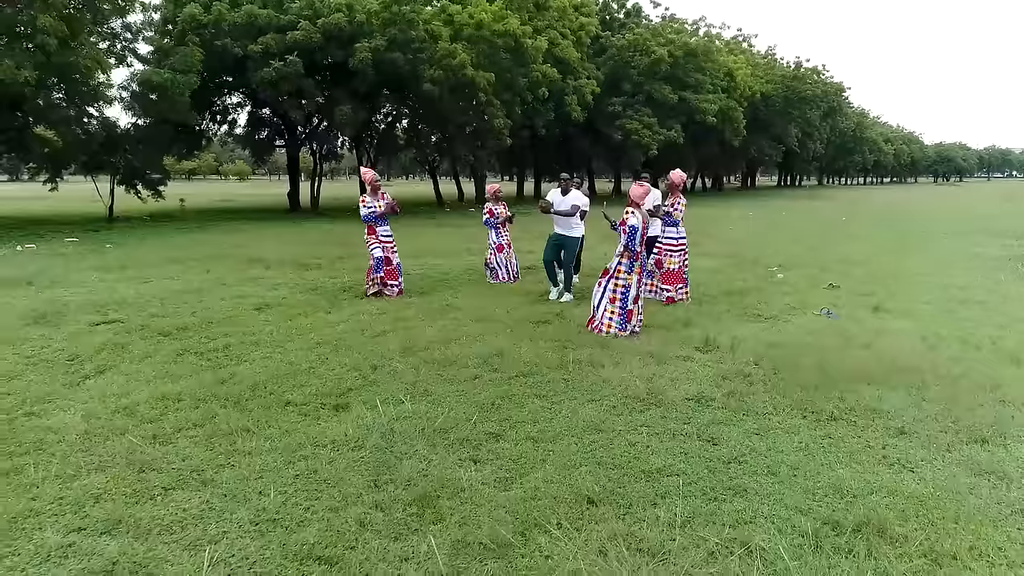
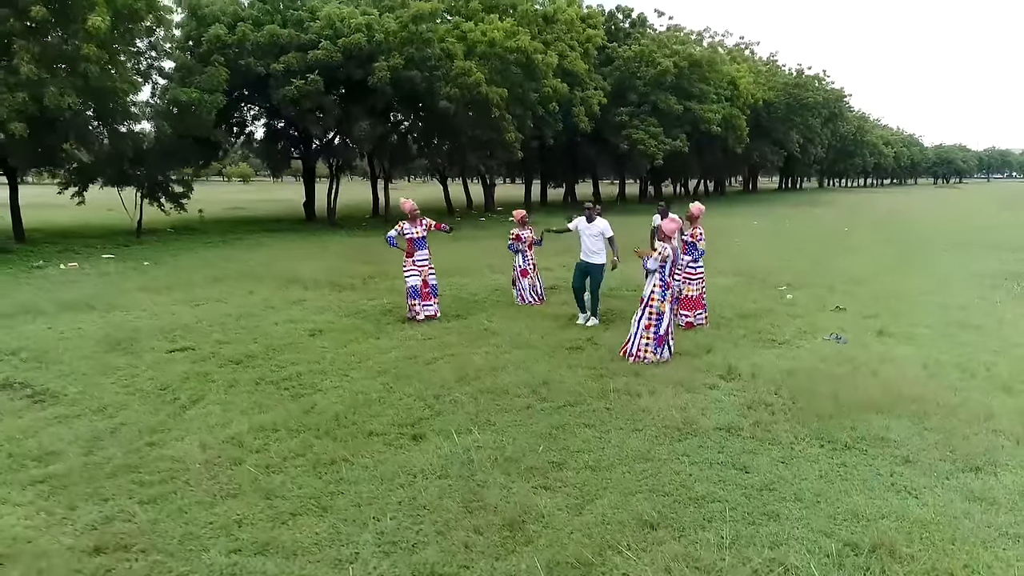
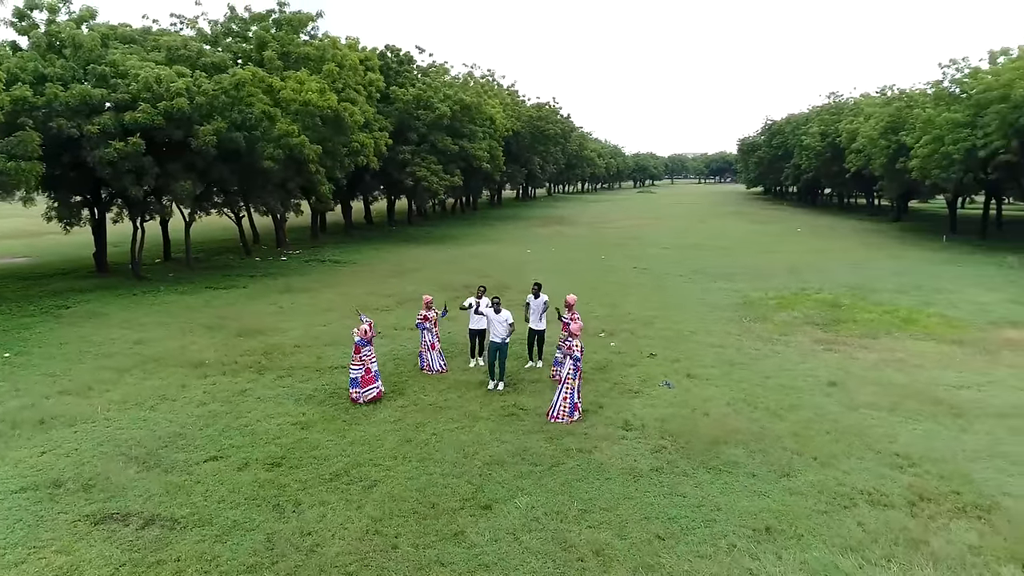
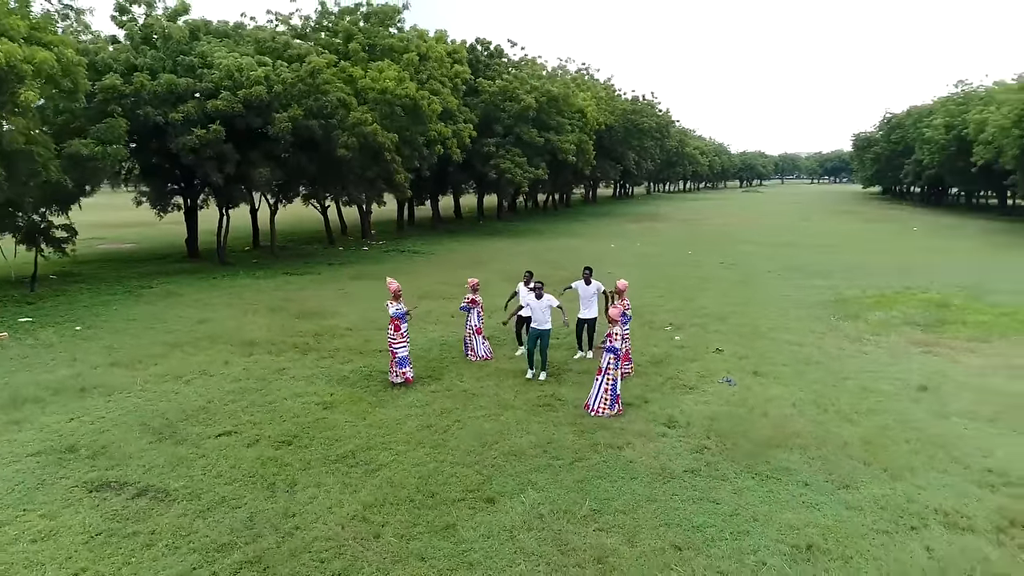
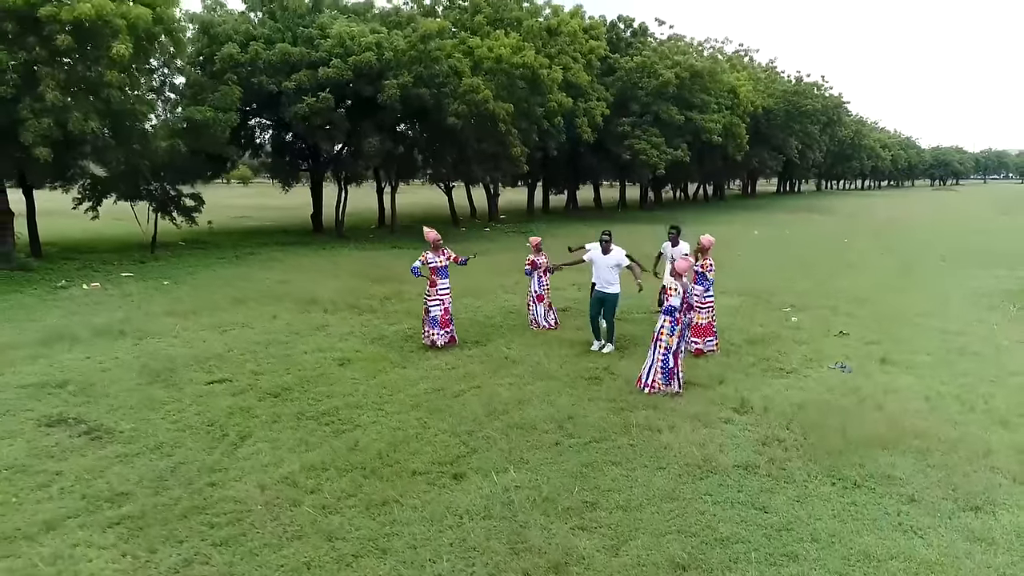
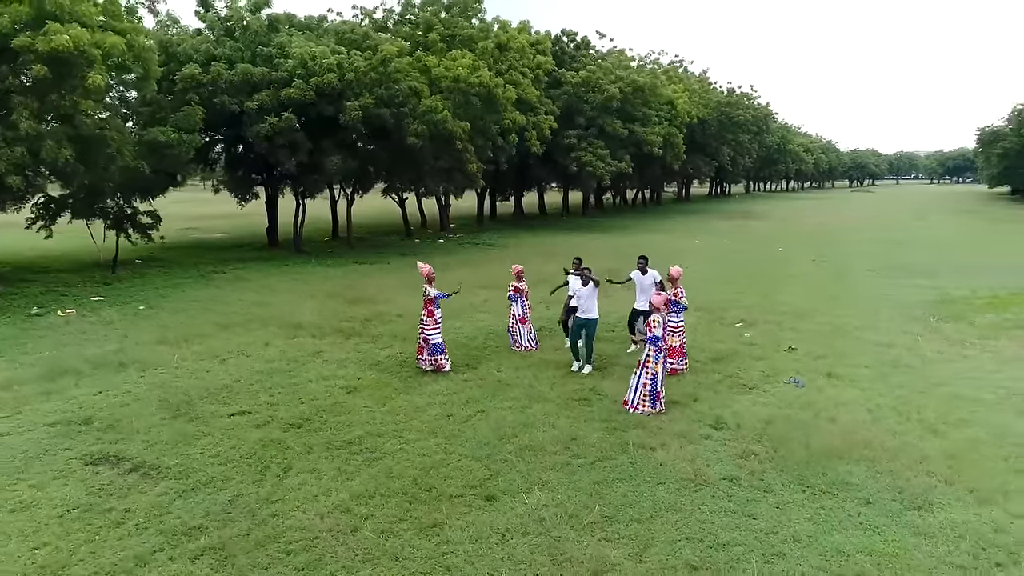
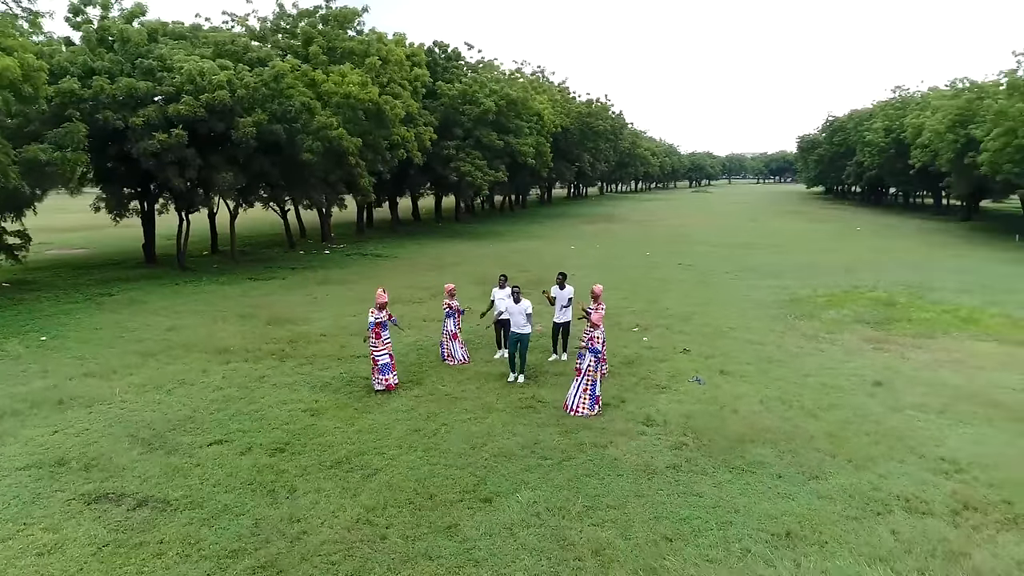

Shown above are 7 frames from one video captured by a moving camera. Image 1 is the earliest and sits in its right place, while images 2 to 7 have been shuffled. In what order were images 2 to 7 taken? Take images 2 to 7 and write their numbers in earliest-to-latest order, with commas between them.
2, 5, 6, 4, 7, 3
